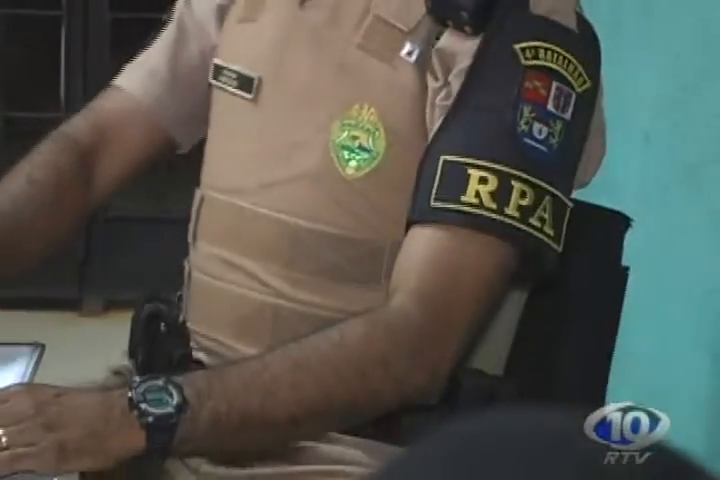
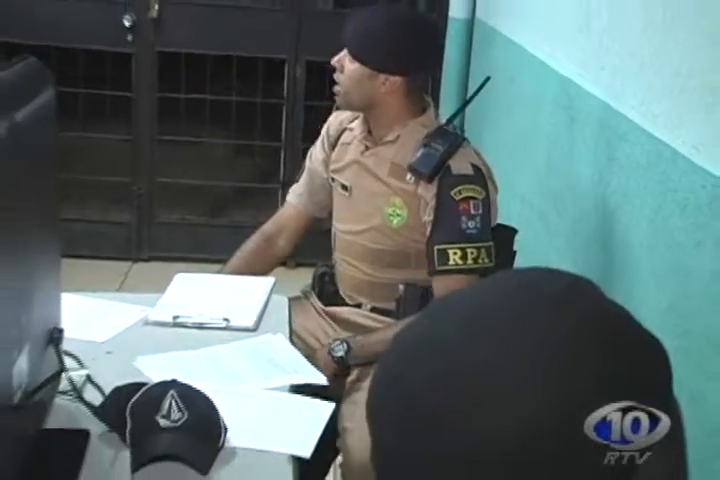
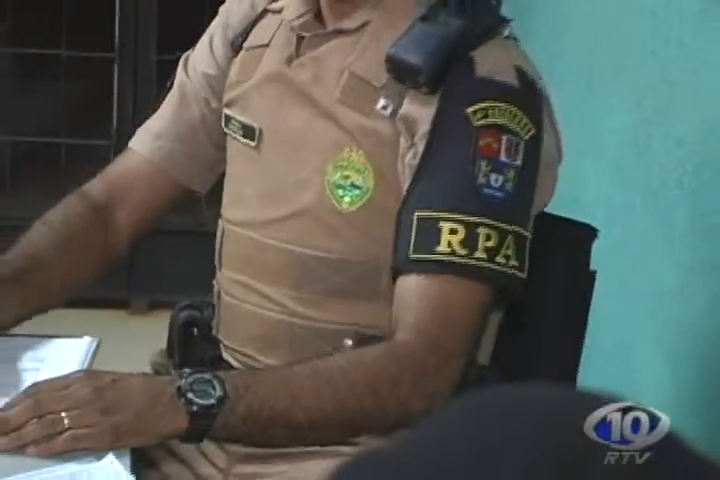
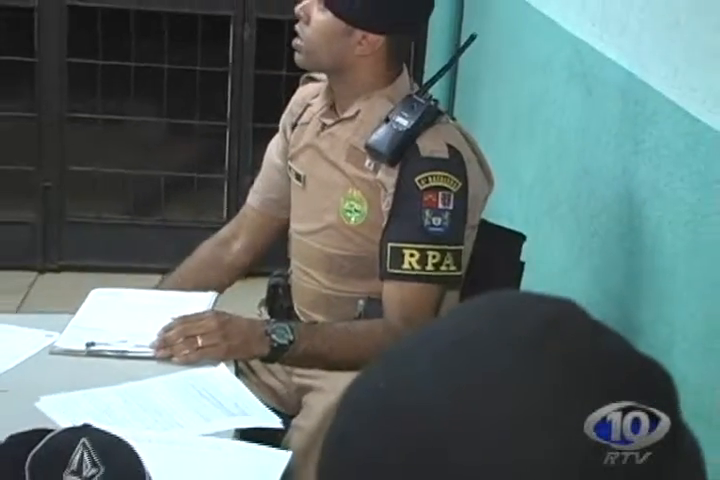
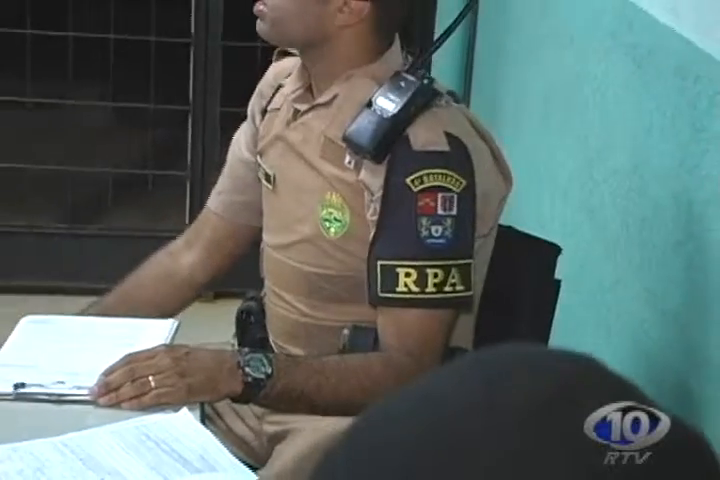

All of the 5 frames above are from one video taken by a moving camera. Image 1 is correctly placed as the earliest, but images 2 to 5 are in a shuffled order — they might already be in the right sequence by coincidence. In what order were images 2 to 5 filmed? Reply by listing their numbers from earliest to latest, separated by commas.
3, 5, 4, 2
